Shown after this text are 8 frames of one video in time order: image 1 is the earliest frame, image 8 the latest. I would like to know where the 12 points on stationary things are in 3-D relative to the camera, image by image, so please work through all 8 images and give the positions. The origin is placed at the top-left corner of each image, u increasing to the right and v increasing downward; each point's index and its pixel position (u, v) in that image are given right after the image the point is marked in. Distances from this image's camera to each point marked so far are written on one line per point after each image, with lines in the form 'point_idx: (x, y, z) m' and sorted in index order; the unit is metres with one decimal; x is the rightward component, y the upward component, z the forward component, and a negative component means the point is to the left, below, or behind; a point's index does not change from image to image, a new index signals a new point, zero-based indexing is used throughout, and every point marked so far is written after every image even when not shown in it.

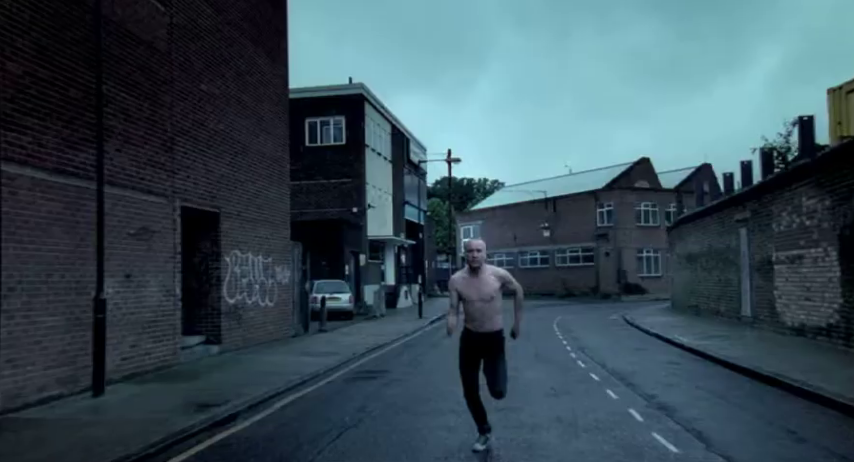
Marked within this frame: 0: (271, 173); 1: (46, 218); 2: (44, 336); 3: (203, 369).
0: (-4.9, +1.8, +19.7) m
1: (-6.1, +0.2, +10.0) m
2: (-6.1, -1.7, +9.9) m
3: (-5.0, -3.1, +13.9) m
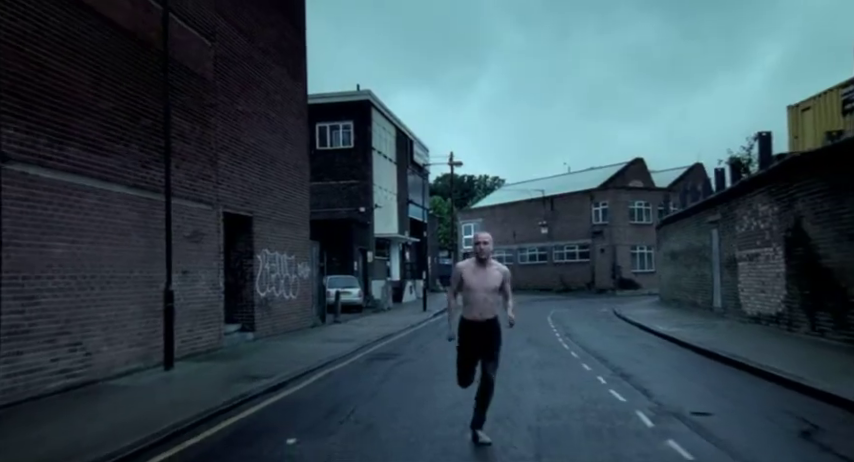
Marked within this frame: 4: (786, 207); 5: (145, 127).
0: (-4.7, +1.8, +22.0) m
1: (-5.9, +0.1, +12.3) m
2: (-5.9, -1.8, +12.3) m
3: (-4.8, -3.1, +16.3) m
4: (+8.7, +0.6, +15.2) m
5: (-5.9, +2.2, +12.9) m
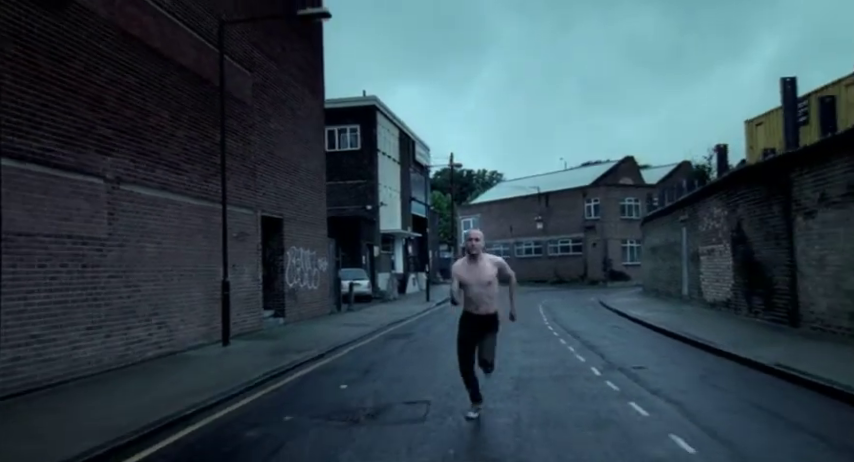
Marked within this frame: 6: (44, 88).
0: (-4.5, +1.9, +25.0) m
1: (-5.7, +0.1, +15.4) m
2: (-5.7, -1.8, +15.3) m
3: (-4.6, -3.1, +19.3) m
4: (+8.9, +0.6, +18.2) m
5: (-5.7, +2.1, +15.9) m
6: (-6.4, +2.4, +10.4) m
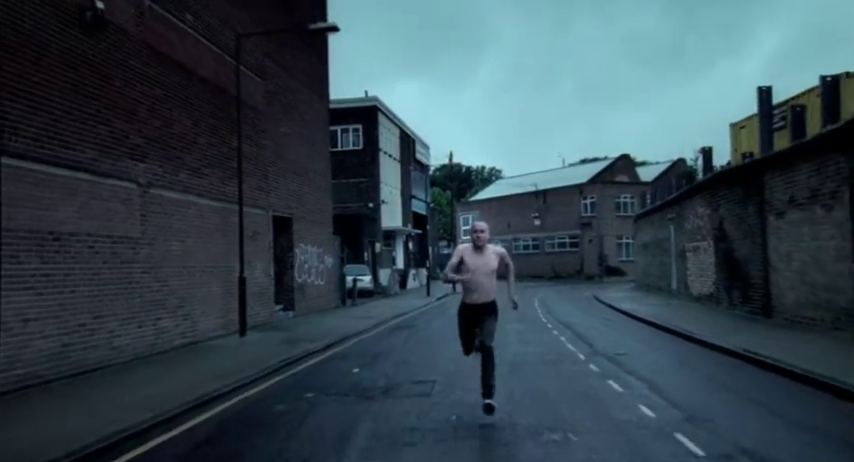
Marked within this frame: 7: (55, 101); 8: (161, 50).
0: (-4.5, +2.0, +26.2) m
1: (-5.7, +0.1, +16.6) m
2: (-5.7, -1.8, +16.6) m
3: (-4.5, -3.1, +20.6) m
4: (+9.0, +0.7, +19.4) m
5: (-5.6, +2.2, +17.1) m
6: (-6.4, +2.4, +11.6) m
7: (-6.5, +2.3, +10.8) m
8: (-6.0, +4.1, +14.2) m
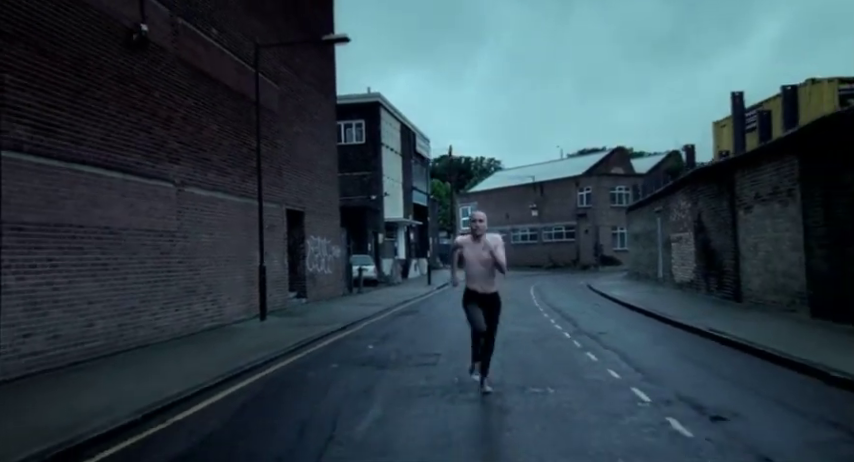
0: (-4.4, +2.3, +27.8) m
1: (-5.6, +0.3, +18.2) m
2: (-5.6, -1.6, +18.2) m
3: (-4.4, -2.8, +22.3) m
4: (+9.1, +1.0, +21.1) m
5: (-5.5, +2.4, +18.8) m
6: (-6.3, +2.5, +13.2) m
7: (-6.4, +2.4, +12.4) m
8: (-6.0, +4.3, +15.8) m
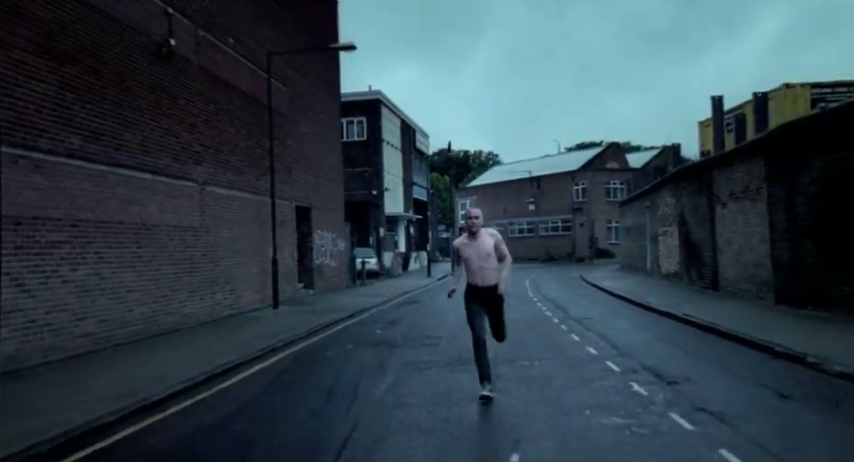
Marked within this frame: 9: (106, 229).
0: (-4.4, +2.6, +29.2) m
1: (-5.5, +0.4, +19.6) m
2: (-5.5, -1.5, +19.7) m
3: (-4.4, -2.6, +23.7) m
4: (+9.1, +1.2, +22.5) m
5: (-5.5, +2.5, +20.1) m
6: (-6.2, +2.6, +14.6) m
7: (-6.3, +2.5, +13.8) m
8: (-5.9, +4.4, +17.1) m
9: (-6.4, 0.0, +12.4) m
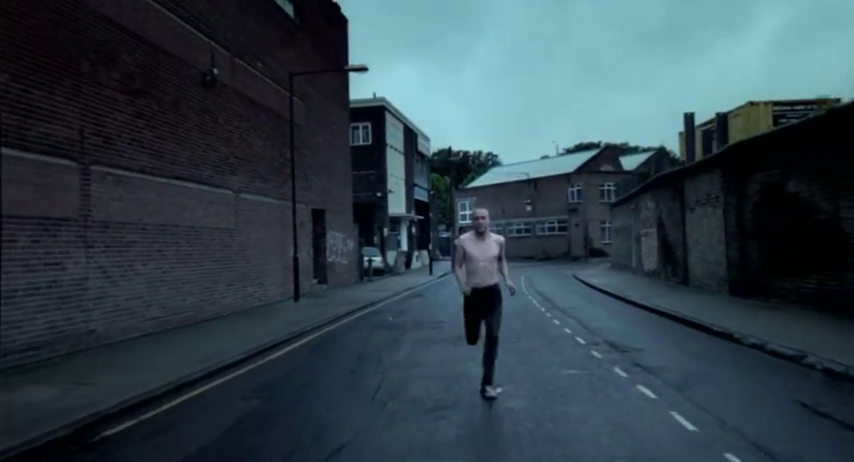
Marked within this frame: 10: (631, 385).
0: (-4.3, +2.5, +31.7) m
1: (-5.4, +0.4, +22.1) m
2: (-5.4, -1.5, +22.1) m
3: (-4.3, -2.7, +26.2) m
4: (+9.2, +1.1, +25.0) m
5: (-5.3, +2.5, +22.6) m
6: (-6.1, +2.5, +17.0) m
7: (-6.2, +2.4, +16.3) m
8: (-5.8, +4.4, +19.6) m
9: (-6.3, 0.0, +14.9) m
10: (+2.6, -2.0, +8.0) m
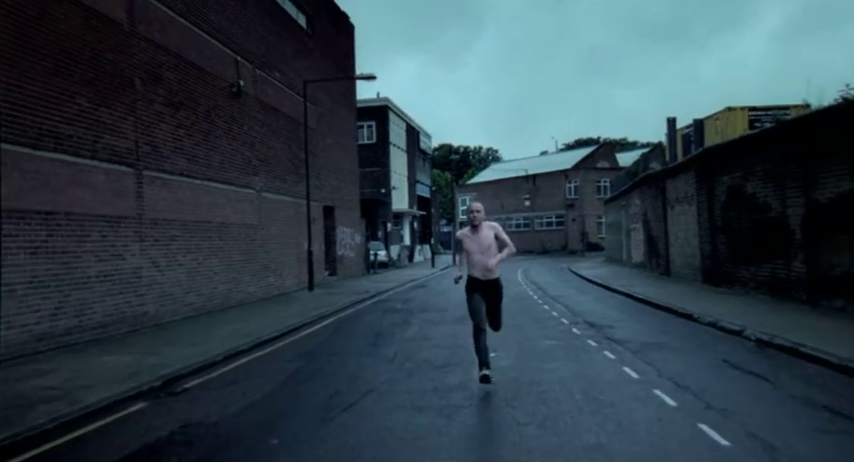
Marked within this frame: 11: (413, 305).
0: (-4.1, +2.8, +33.6) m
1: (-5.2, +0.6, +24.1) m
2: (-5.2, -1.3, +24.1) m
3: (-4.1, -2.5, +28.2) m
4: (+9.4, +1.3, +27.0) m
5: (-5.2, +2.7, +24.6) m
6: (-5.9, +2.7, +19.0) m
7: (-6.0, +2.5, +18.2) m
8: (-5.6, +4.5, +21.6) m
9: (-6.1, +0.1, +16.9) m
10: (+2.8, -1.9, +10.0) m
11: (-0.4, -2.3, +19.8) m
